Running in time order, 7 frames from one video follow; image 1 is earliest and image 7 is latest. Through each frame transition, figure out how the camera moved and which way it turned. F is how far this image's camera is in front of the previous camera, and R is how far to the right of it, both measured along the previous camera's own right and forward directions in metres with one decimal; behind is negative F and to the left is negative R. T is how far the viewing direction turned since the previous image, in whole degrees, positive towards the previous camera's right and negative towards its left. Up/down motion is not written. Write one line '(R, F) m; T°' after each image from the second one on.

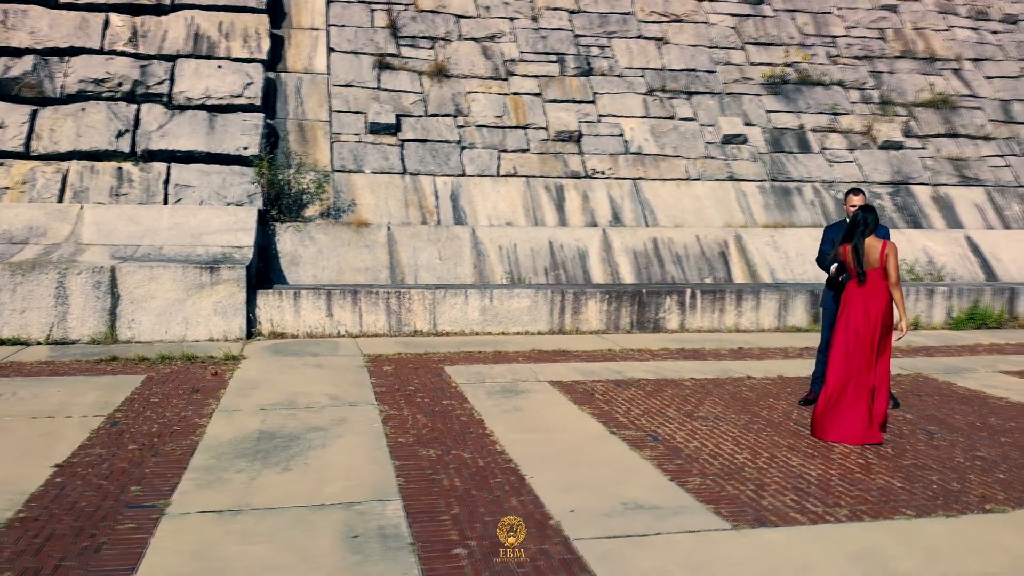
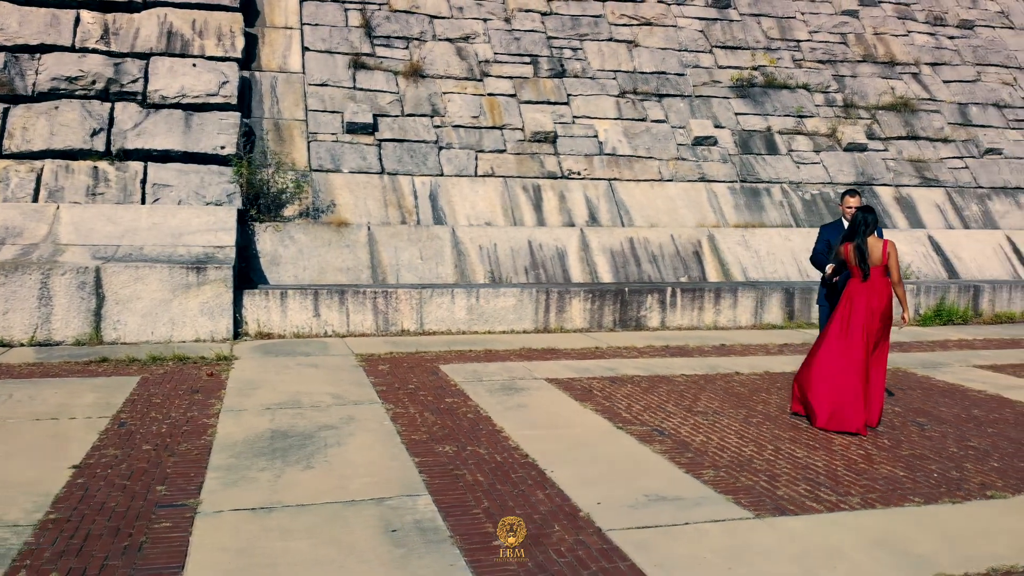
(-0.3, -0.1) m; +3°
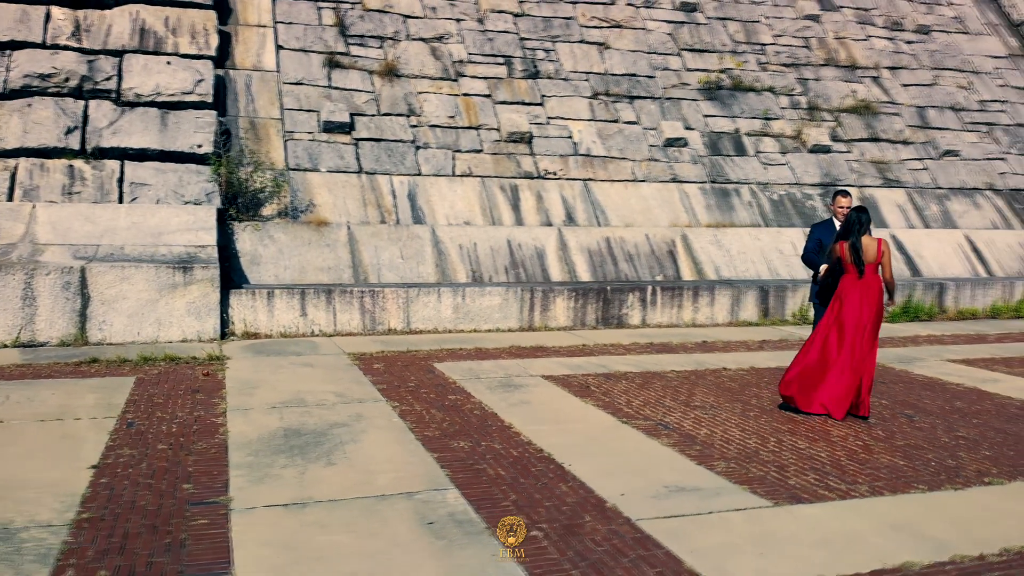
(-0.3, -0.1) m; +3°
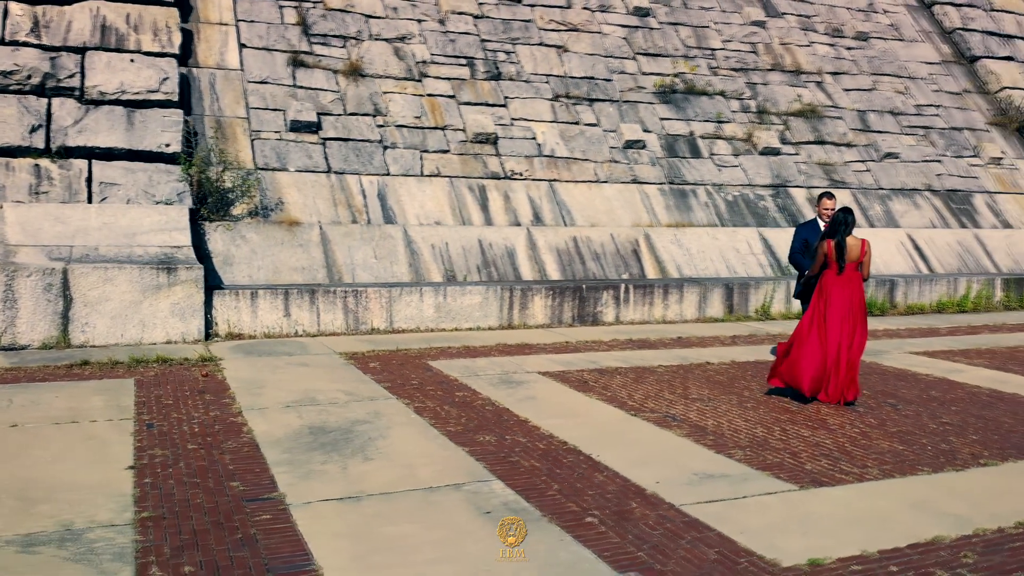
(-0.5, -0.1) m; +4°
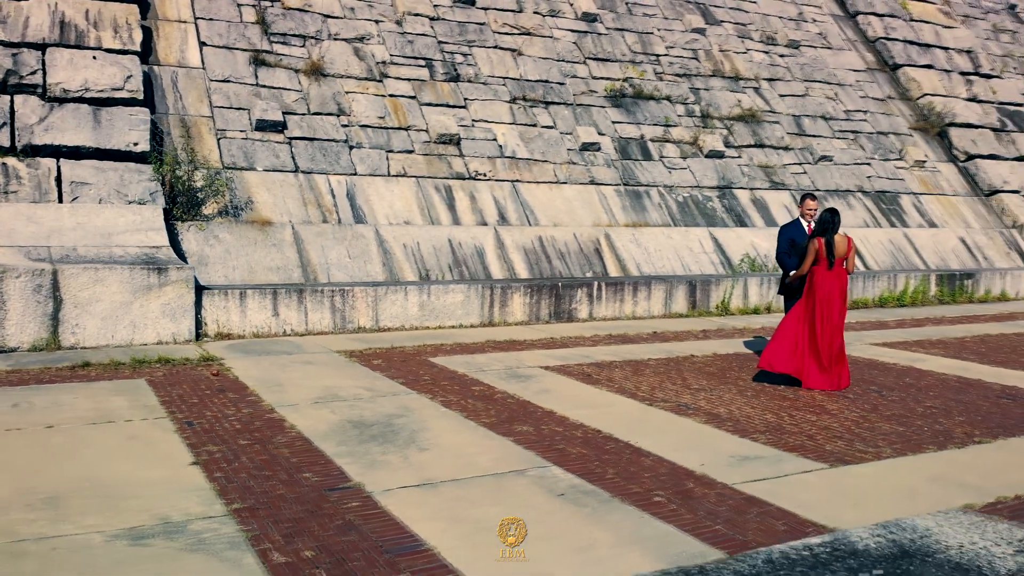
(-0.7, -0.2) m; +5°
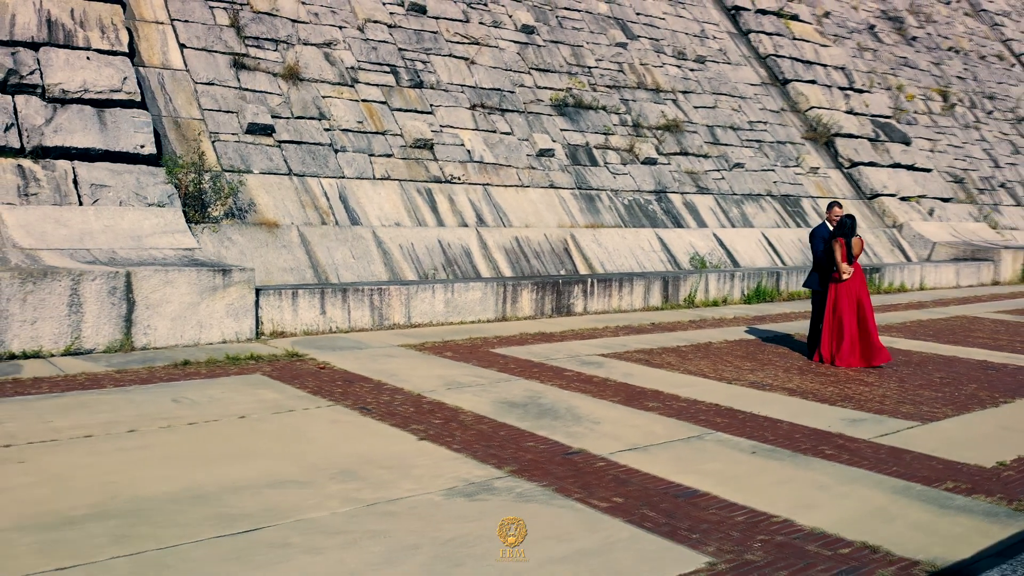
(-2.0, -0.6) m; +10°
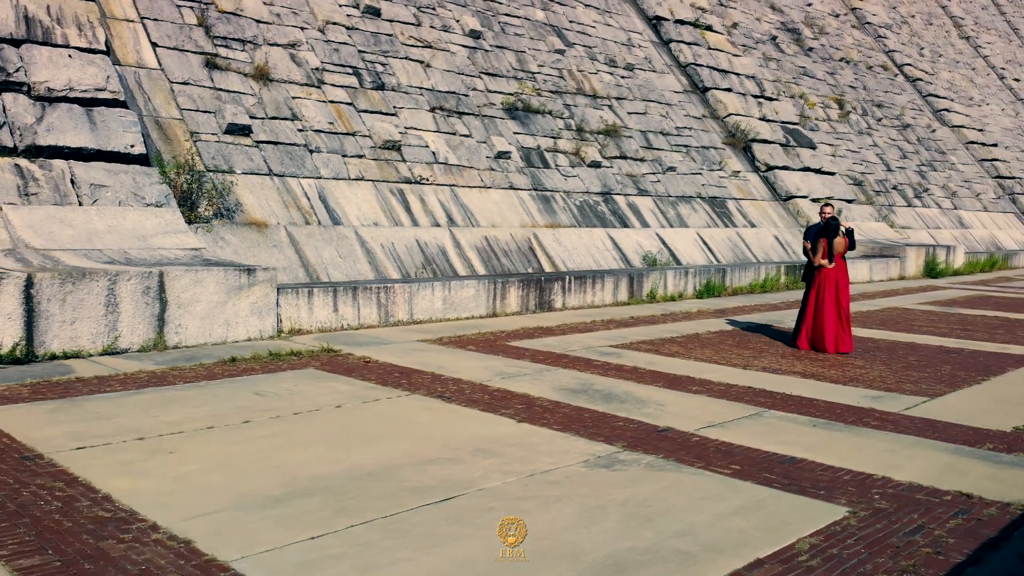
(-1.3, -0.4) m; +7°
